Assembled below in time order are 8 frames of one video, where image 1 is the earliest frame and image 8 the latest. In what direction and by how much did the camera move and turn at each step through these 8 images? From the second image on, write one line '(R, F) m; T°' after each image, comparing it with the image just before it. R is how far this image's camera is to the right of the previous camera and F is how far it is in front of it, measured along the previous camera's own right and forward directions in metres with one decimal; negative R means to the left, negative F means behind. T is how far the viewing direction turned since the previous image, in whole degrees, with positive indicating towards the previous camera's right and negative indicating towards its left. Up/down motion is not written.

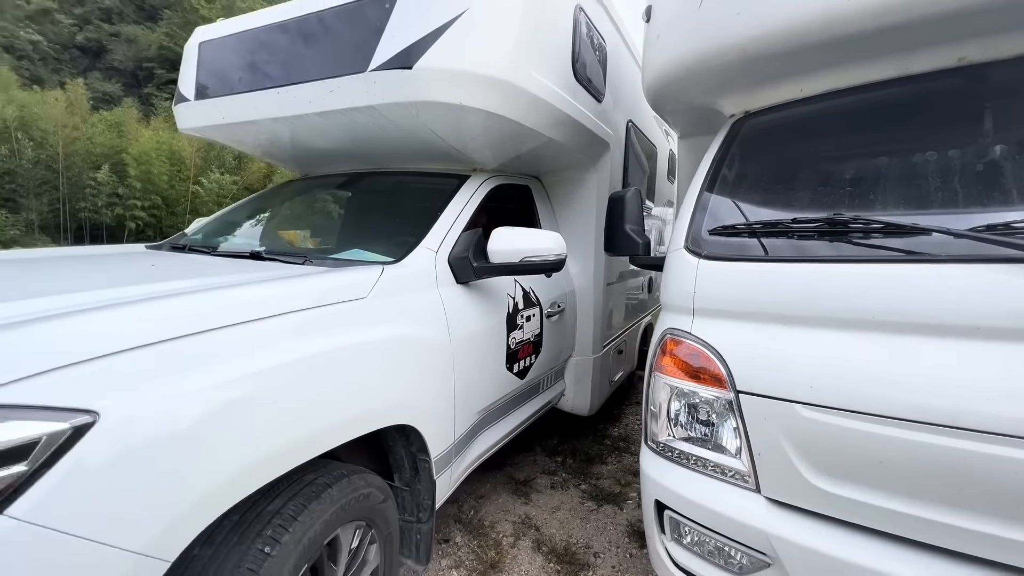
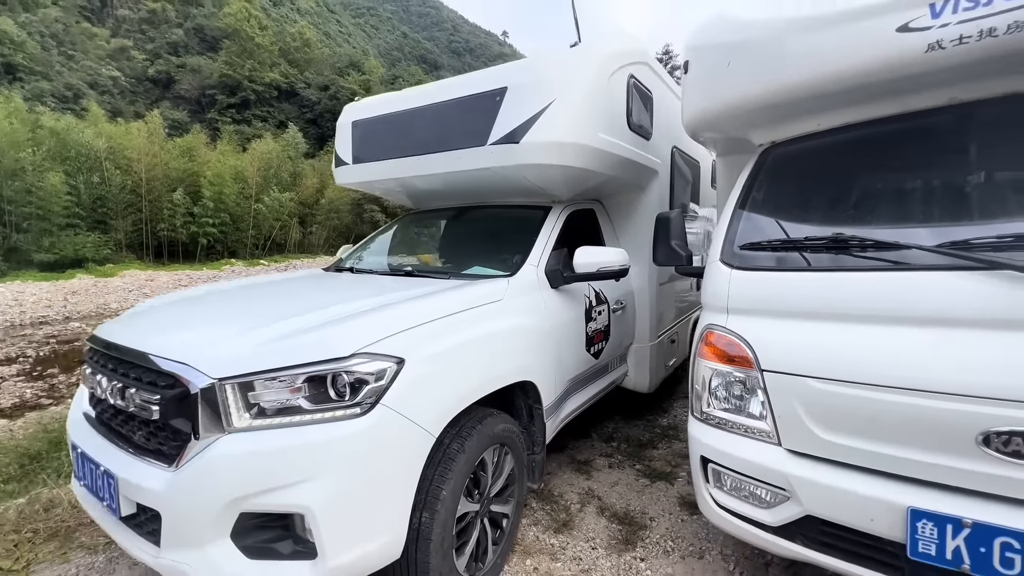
(-0.1, -0.5) m; -5°
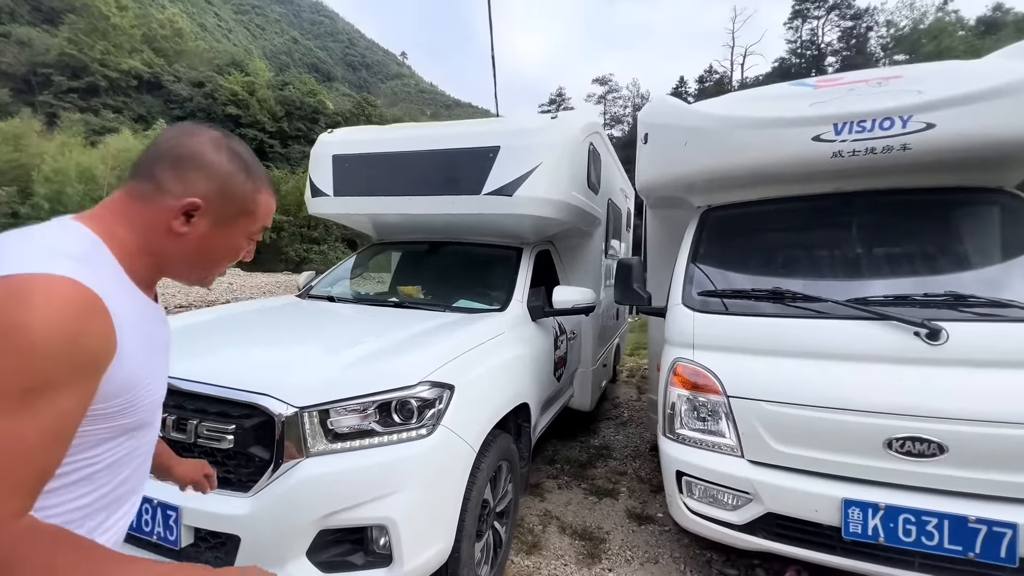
(-0.6, -0.1) m; +14°
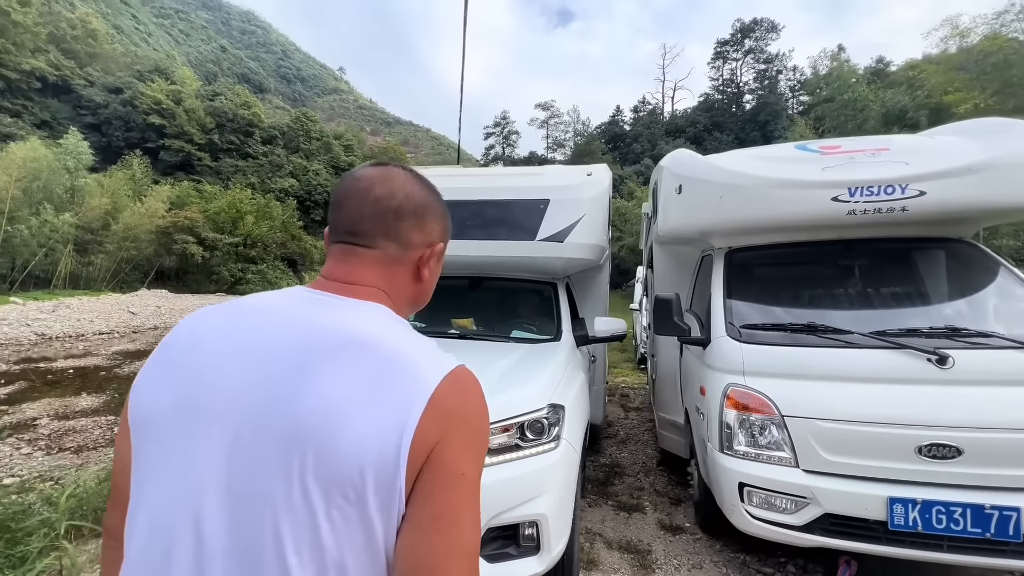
(-0.8, -0.2) m; +7°
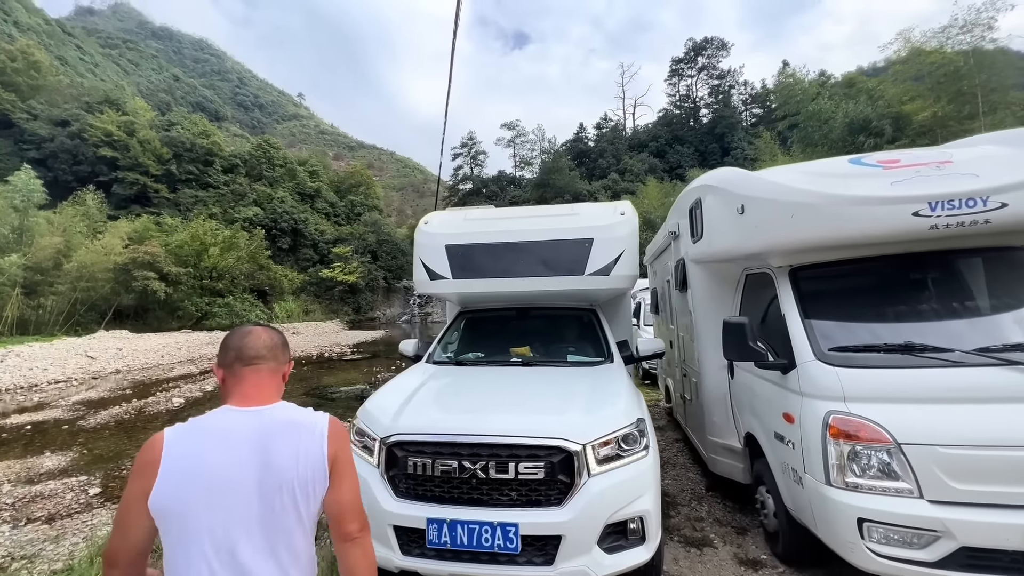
(-0.6, +0.2) m; +4°
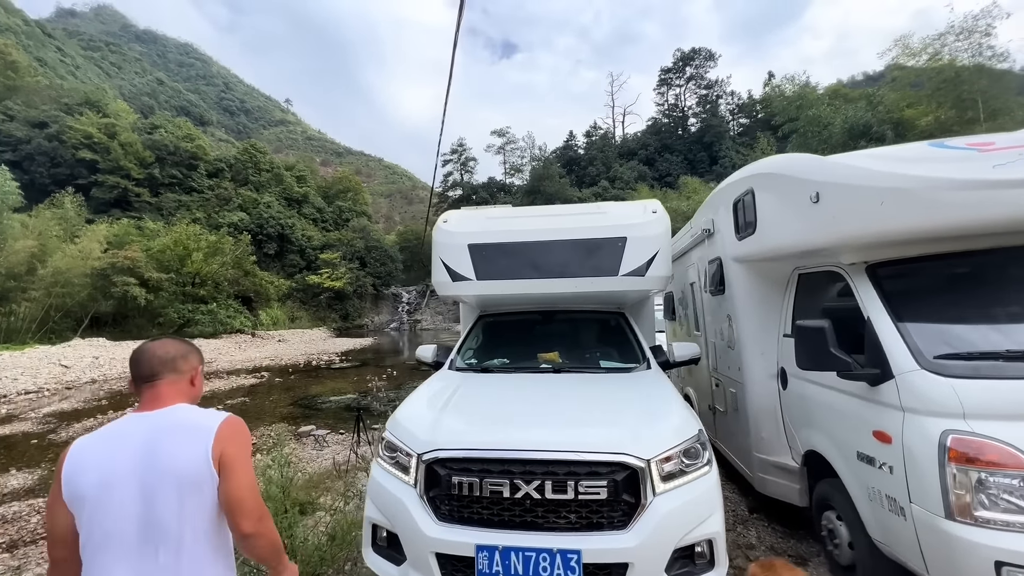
(-0.3, +0.5) m; +2°
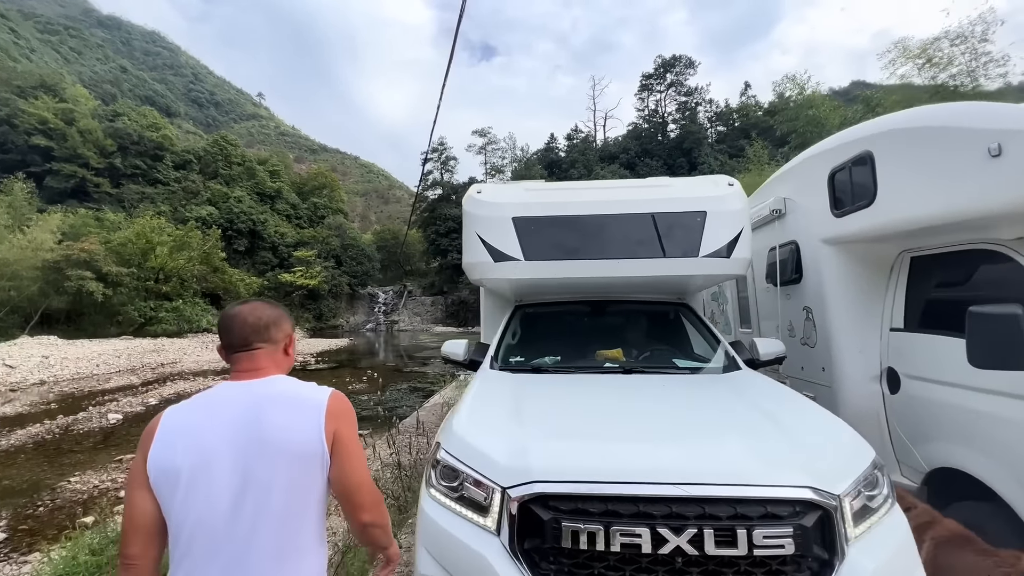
(-0.6, +0.8) m; +3°
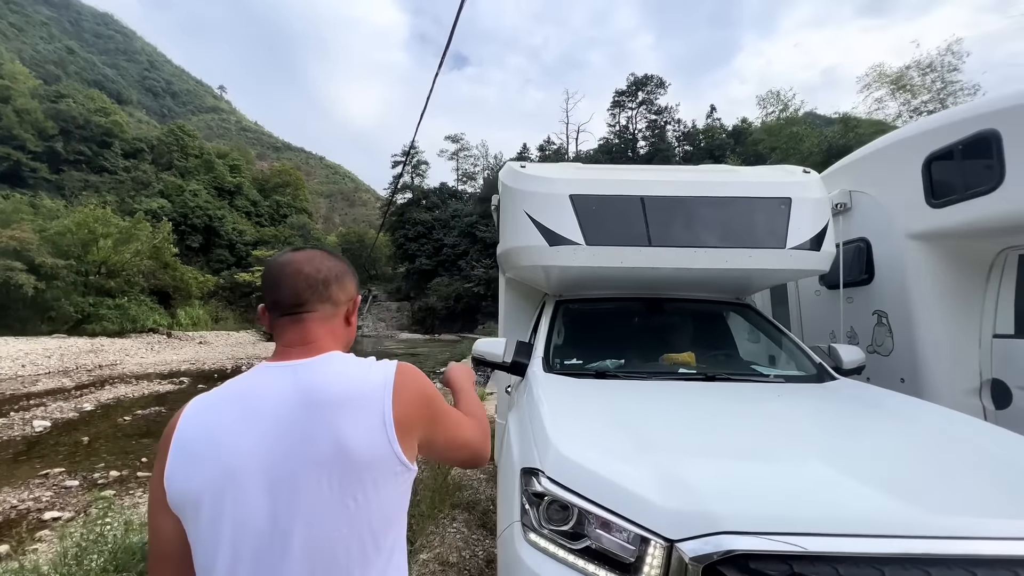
(-0.6, +0.6) m; +4°
